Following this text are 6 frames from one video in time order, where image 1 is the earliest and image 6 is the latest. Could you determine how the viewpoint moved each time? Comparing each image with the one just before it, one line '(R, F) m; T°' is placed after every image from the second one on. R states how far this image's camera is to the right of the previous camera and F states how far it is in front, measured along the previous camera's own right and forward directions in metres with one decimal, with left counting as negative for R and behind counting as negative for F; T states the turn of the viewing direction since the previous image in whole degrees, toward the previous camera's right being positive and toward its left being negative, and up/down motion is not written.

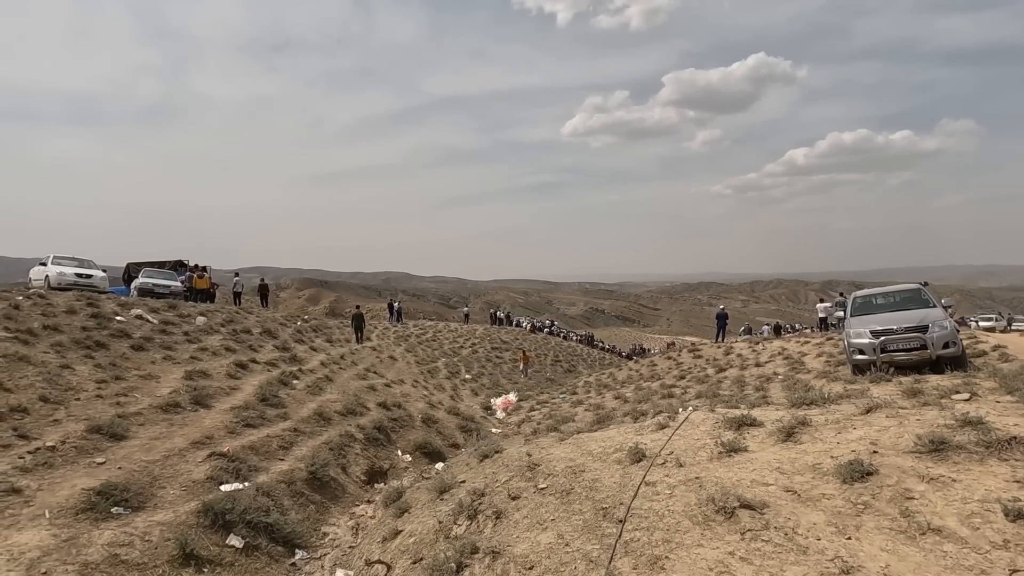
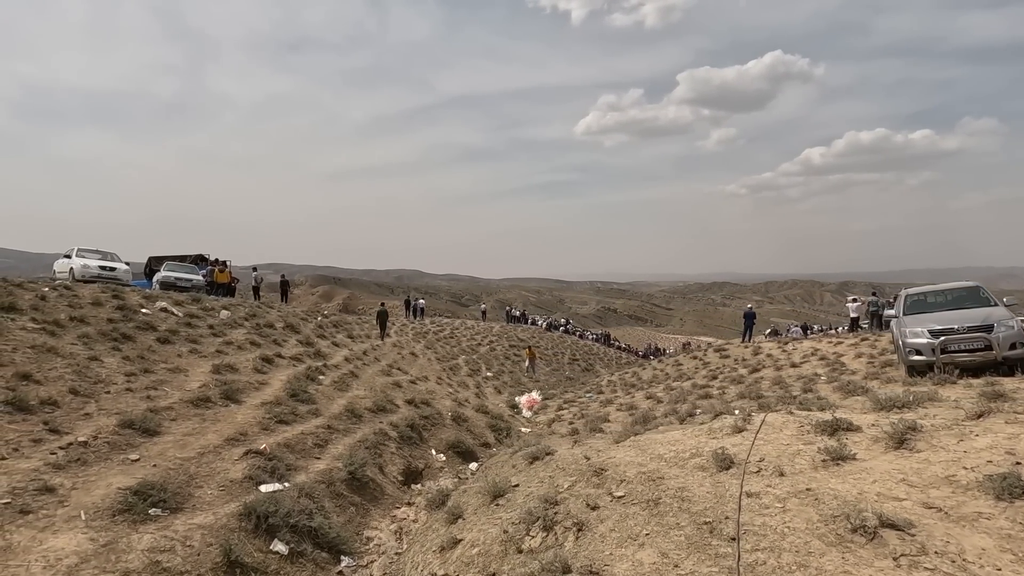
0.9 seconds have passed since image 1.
(-0.7, +0.5) m; -1°
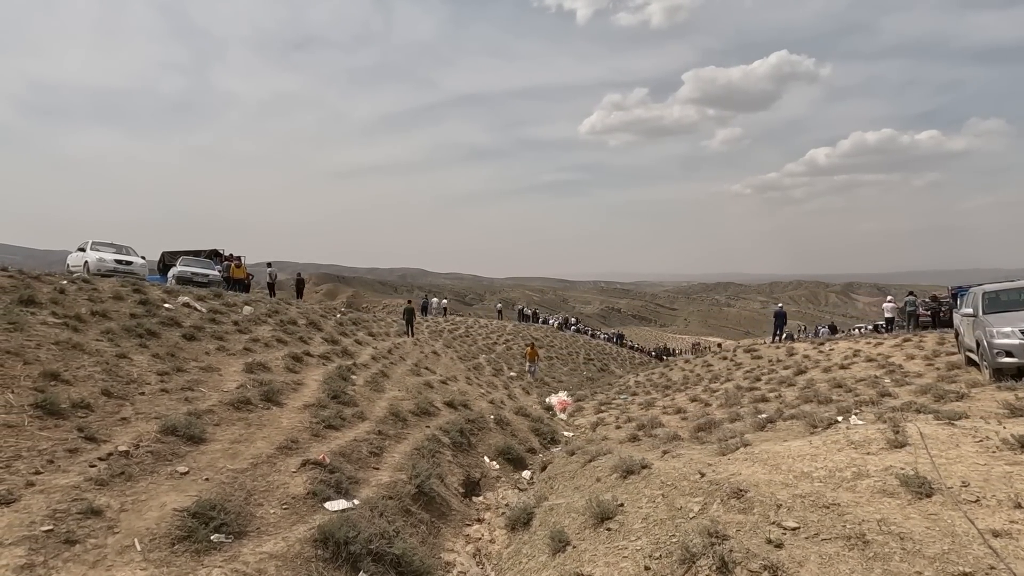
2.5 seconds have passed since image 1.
(-1.3, +1.0) m; 0°
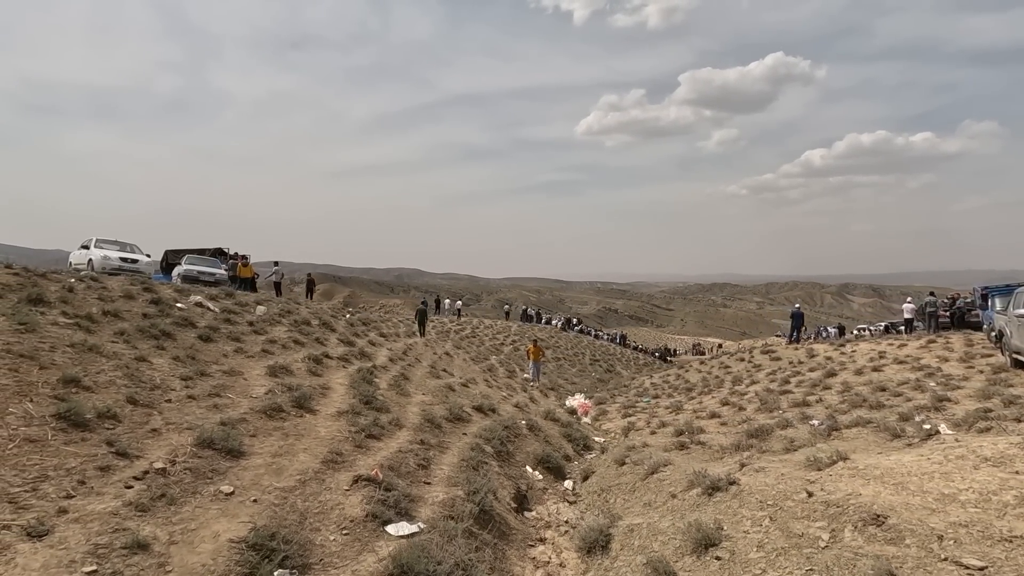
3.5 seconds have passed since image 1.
(-1.0, +0.7) m; 0°
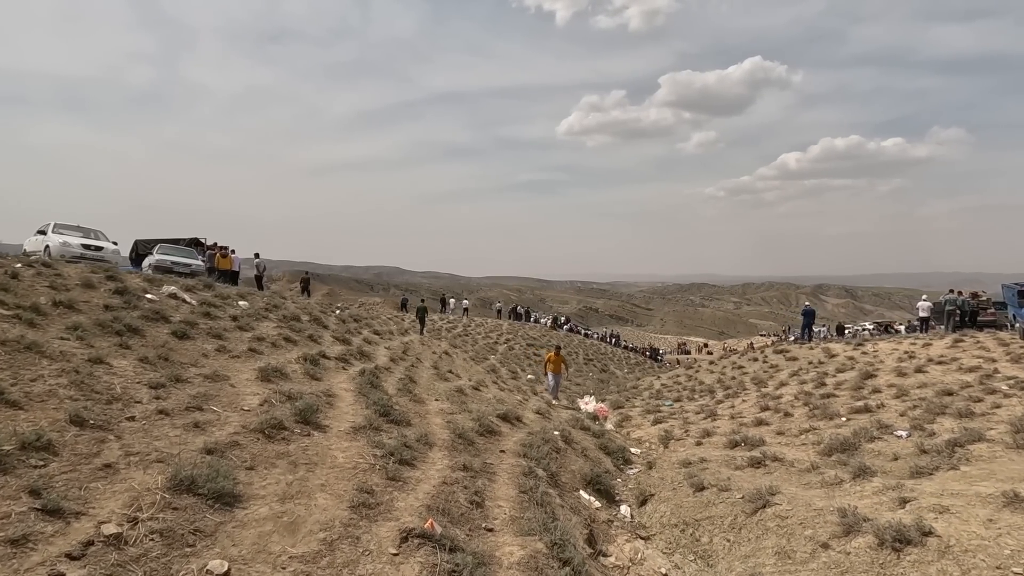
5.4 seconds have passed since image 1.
(-1.2, +2.0) m; +2°
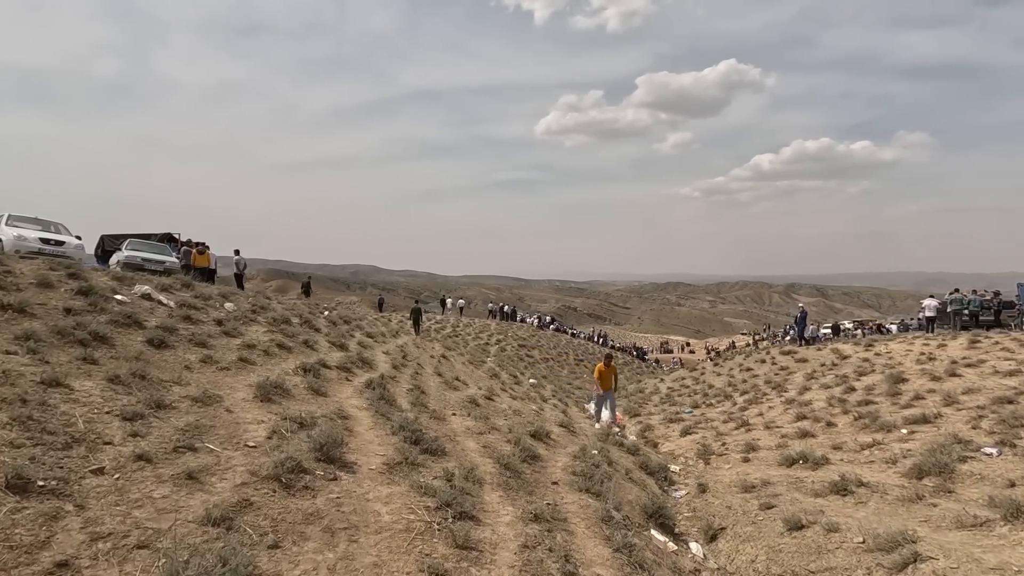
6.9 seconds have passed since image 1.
(-1.1, +1.5) m; +2°
